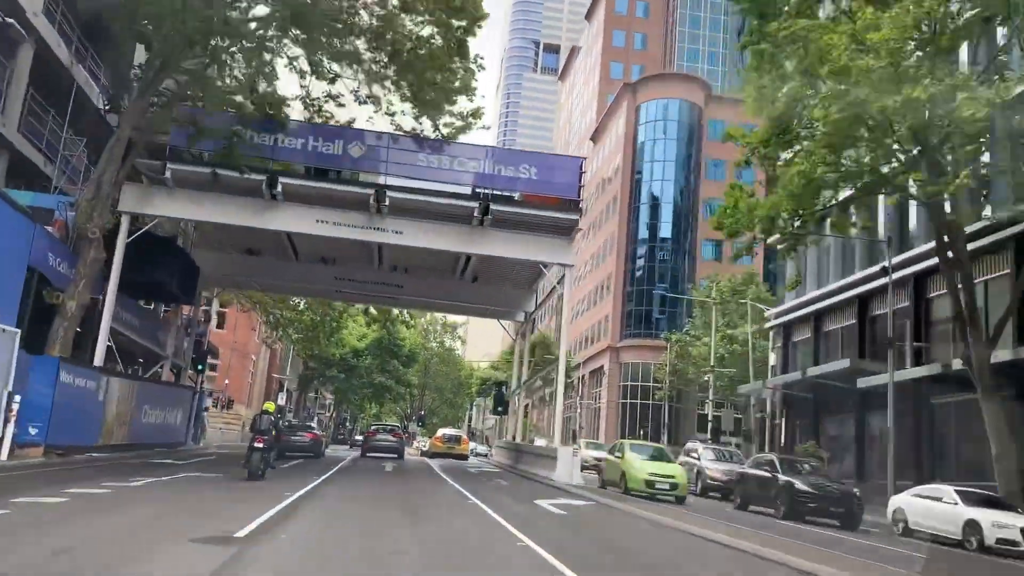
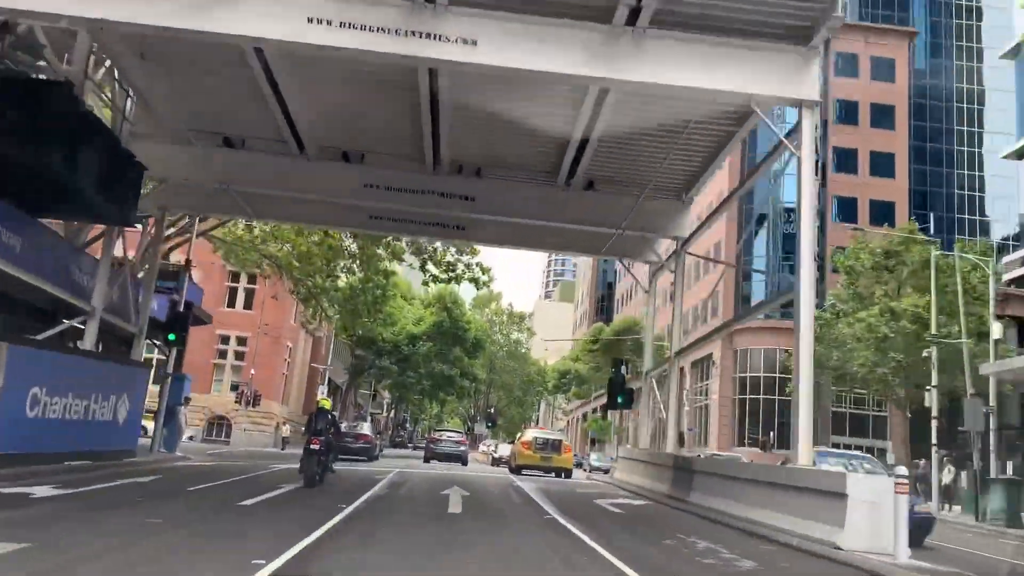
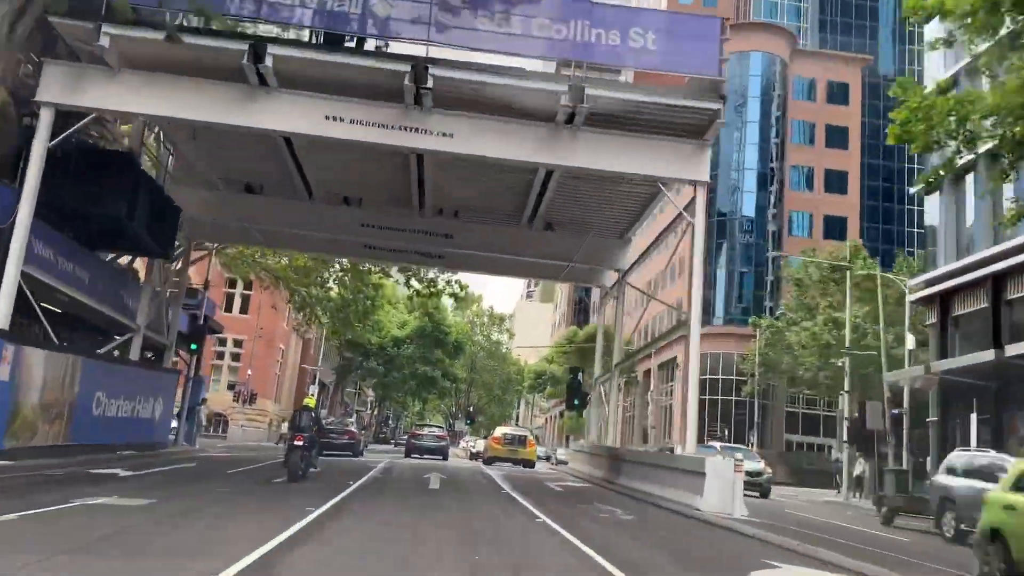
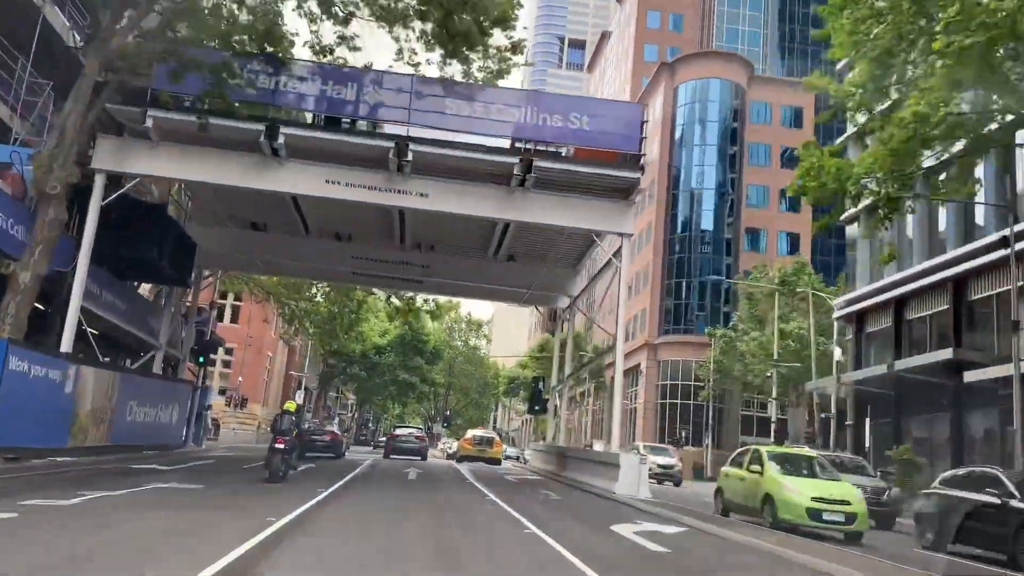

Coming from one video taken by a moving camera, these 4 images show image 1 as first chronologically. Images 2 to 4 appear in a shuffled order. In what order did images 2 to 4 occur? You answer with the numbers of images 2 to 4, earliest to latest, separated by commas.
4, 3, 2
